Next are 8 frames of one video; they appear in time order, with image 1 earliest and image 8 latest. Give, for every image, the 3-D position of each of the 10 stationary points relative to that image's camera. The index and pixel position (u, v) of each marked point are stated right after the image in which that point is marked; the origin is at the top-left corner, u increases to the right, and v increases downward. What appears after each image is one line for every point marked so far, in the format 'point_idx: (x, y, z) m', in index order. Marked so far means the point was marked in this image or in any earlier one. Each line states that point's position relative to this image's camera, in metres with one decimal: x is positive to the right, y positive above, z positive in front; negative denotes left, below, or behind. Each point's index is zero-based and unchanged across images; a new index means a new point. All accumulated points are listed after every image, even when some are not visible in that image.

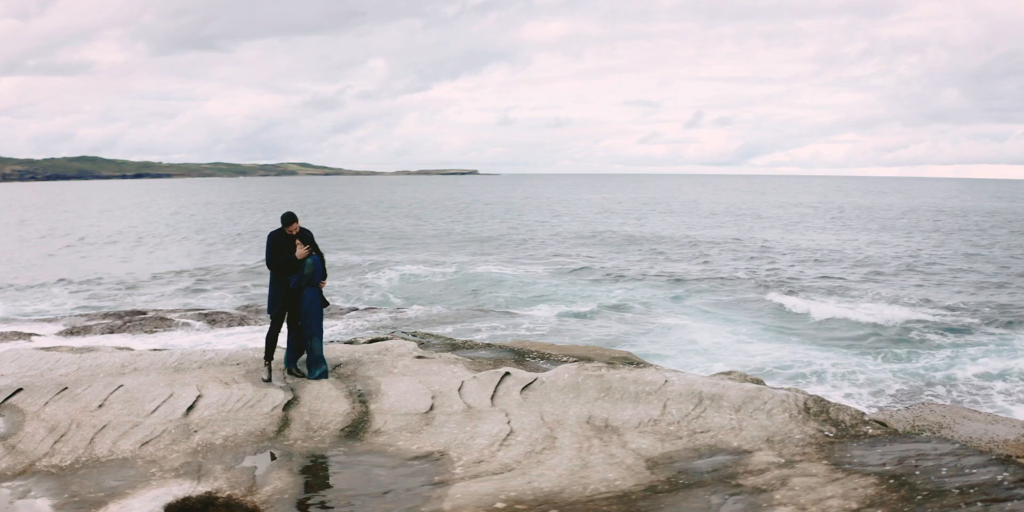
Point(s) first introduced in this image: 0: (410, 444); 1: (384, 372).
0: (-0.5, -0.8, +3.8) m
1: (-0.7, -0.6, +4.6) m
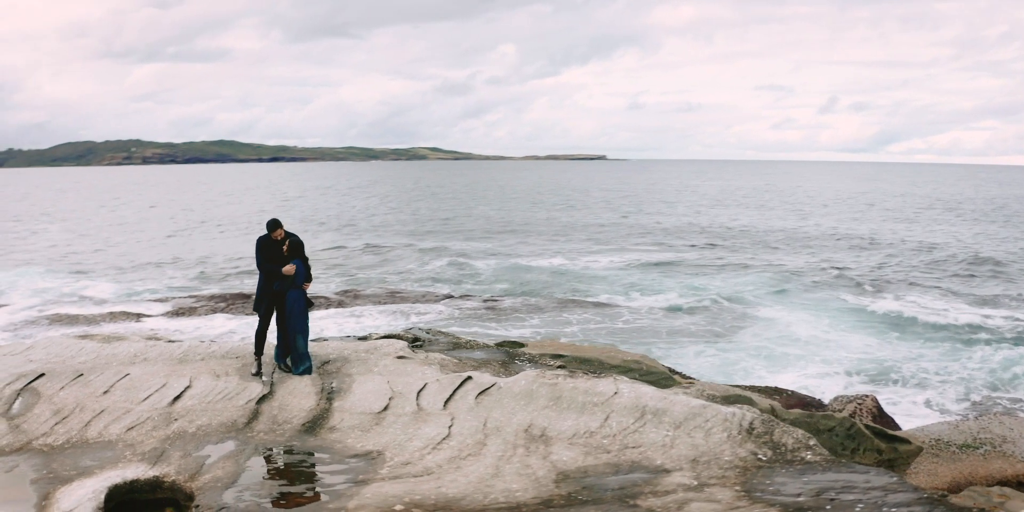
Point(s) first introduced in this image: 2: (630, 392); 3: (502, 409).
0: (-0.7, -0.8, +4.0) m
1: (-0.8, -0.6, +4.8) m
2: (+0.5, -0.6, +4.0) m
3: (-0.1, -0.7, +4.1) m
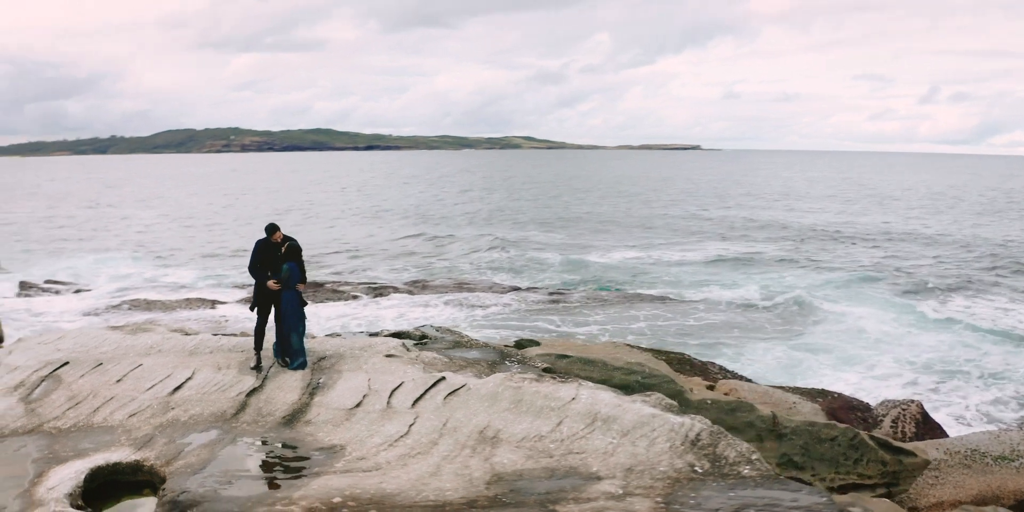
0: (-0.9, -0.8, +4.2) m
1: (-0.9, -0.6, +5.0) m
2: (+0.3, -0.7, +4.1) m
3: (-0.2, -0.7, +4.2) m
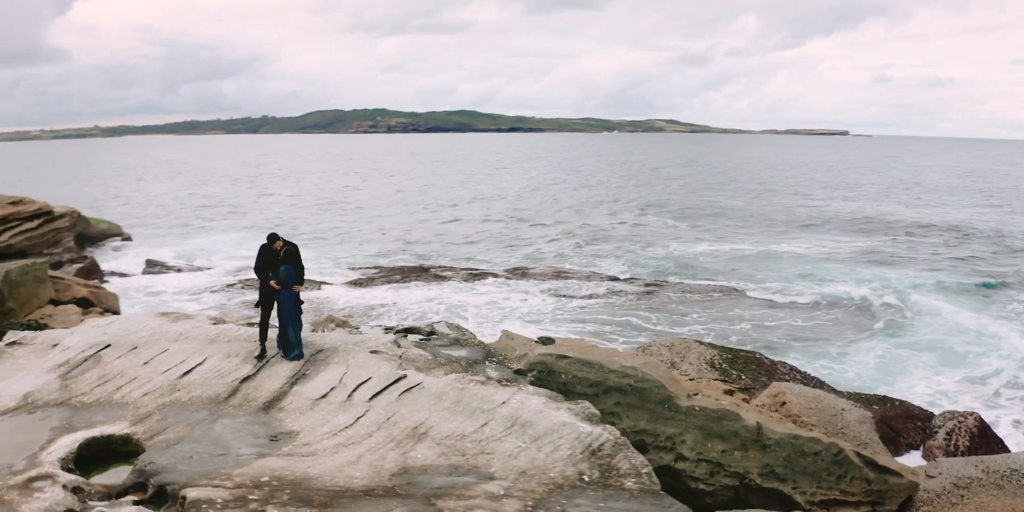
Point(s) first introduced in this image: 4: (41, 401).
0: (-1.2, -0.9, +4.8) m
1: (-1.1, -0.6, +5.6) m
2: (0.0, -0.7, +4.5) m
3: (-0.5, -0.8, +4.7) m
4: (-2.8, -0.9, +5.3) m
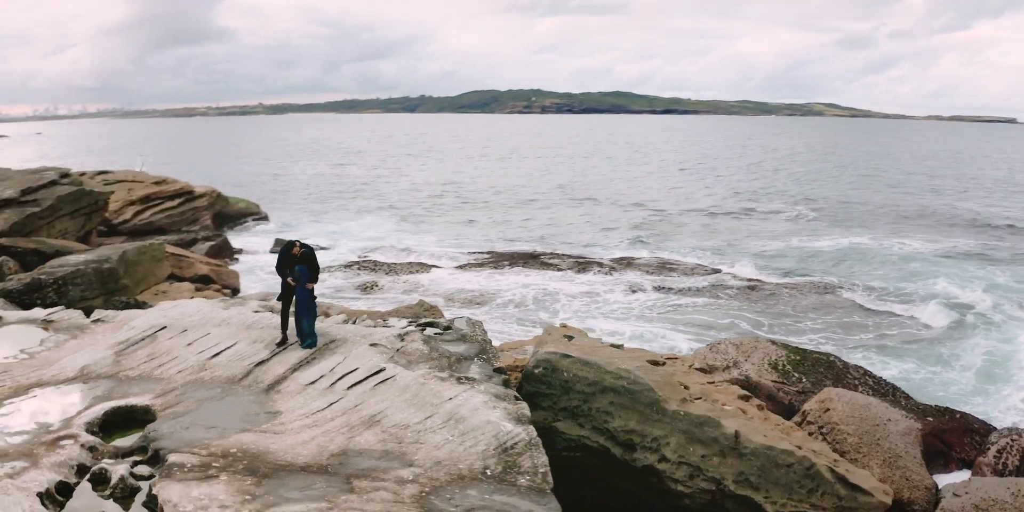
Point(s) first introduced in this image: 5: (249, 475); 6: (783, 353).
0: (-1.5, -0.9, +5.6) m
1: (-1.2, -0.7, +6.3) m
2: (-0.3, -0.8, +5.1) m
3: (-0.8, -0.8, +5.4) m
4: (-2.9, -0.8, +6.3) m
5: (-1.3, -1.1, +4.5) m
6: (+3.9, -1.4, +12.9) m
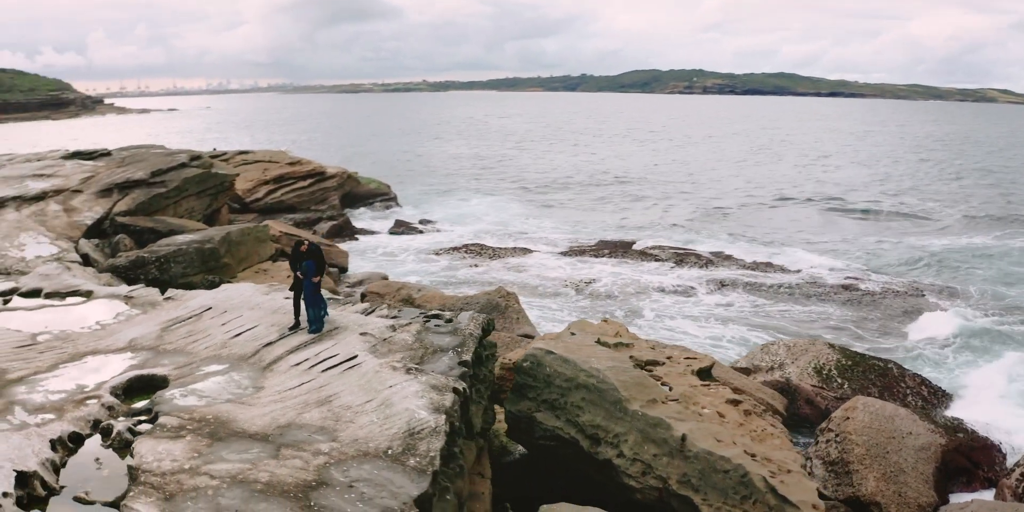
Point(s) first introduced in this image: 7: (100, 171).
0: (-1.8, -0.9, +6.6) m
1: (-1.4, -0.7, +7.4) m
2: (-0.7, -0.9, +6.0) m
3: (-1.2, -0.9, +6.3) m
4: (-3.2, -0.8, +7.6) m
5: (-1.9, -1.1, +5.5) m
6: (+4.6, -1.5, +13.0) m
7: (-9.2, +1.9, +20.1) m
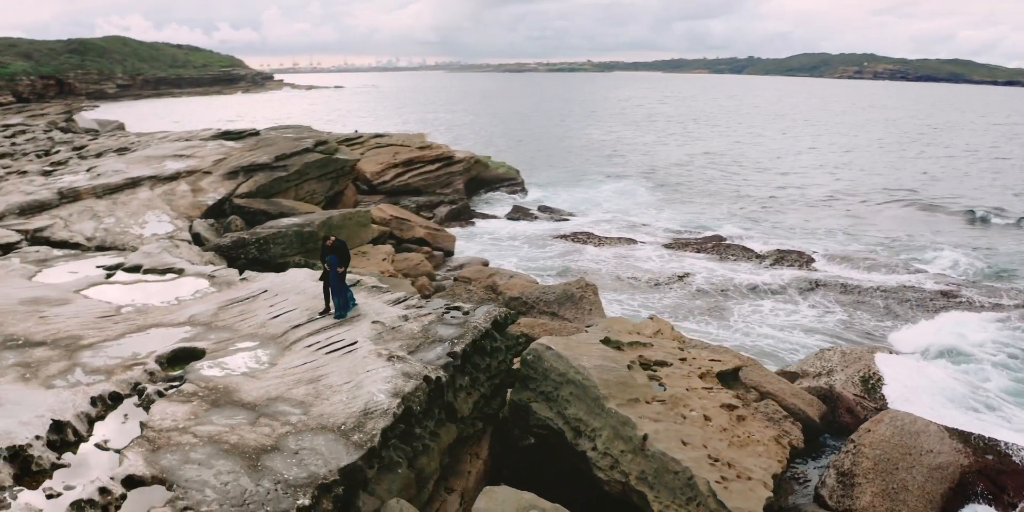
0: (-2.0, -0.9, +7.8) m
1: (-1.5, -0.6, +8.4) m
2: (-1.1, -0.9, +6.9) m
3: (-1.4, -0.9, +7.4) m
4: (-3.1, -0.6, +8.9) m
5: (-2.2, -1.1, +6.7) m
6: (+5.4, -1.7, +13.0) m
7: (-6.9, +2.5, +22.2) m
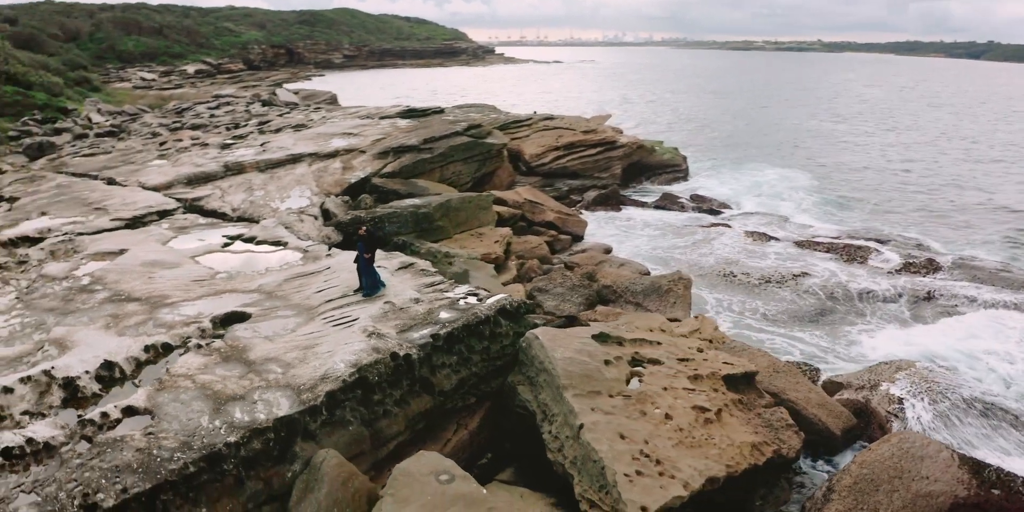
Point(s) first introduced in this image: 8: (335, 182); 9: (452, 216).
0: (-2.2, -0.7, +9.5) m
1: (-1.5, -0.5, +10.0) m
2: (-1.5, -0.9, +8.4) m
3: (-1.8, -0.8, +9.0) m
4: (-3.0, -0.4, +10.9) m
5: (-2.7, -1.0, +8.5) m
6: (+6.2, -2.0, +12.8) m
7: (-3.3, +3.3, +24.5) m
8: (-3.8, +1.6, +19.5) m
9: (-1.3, +0.8, +18.5) m
